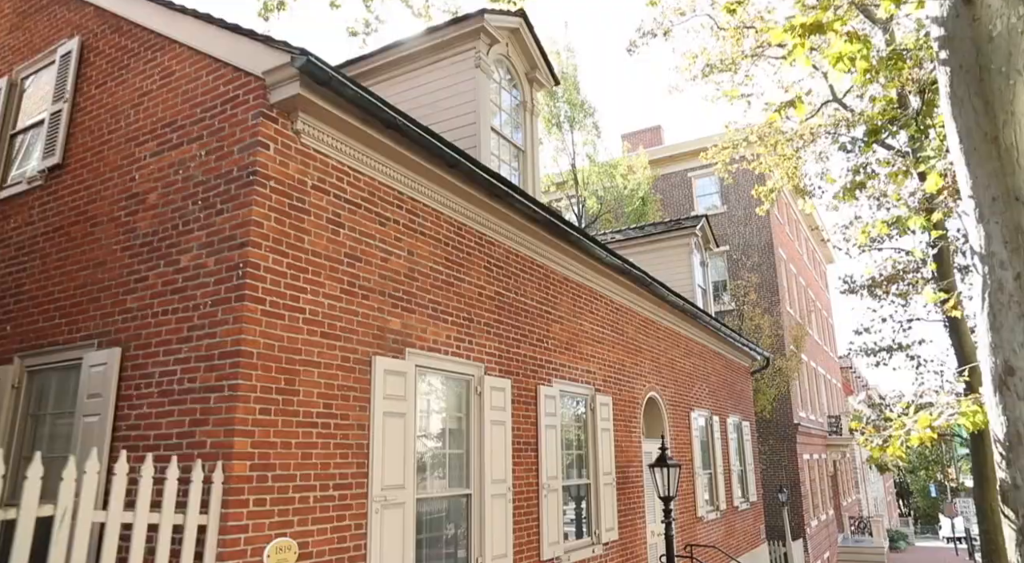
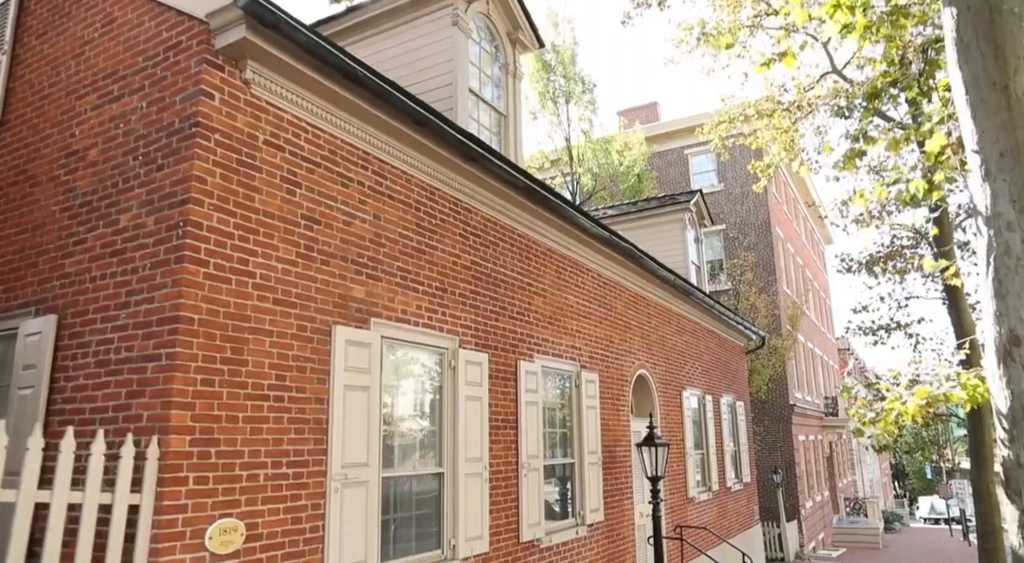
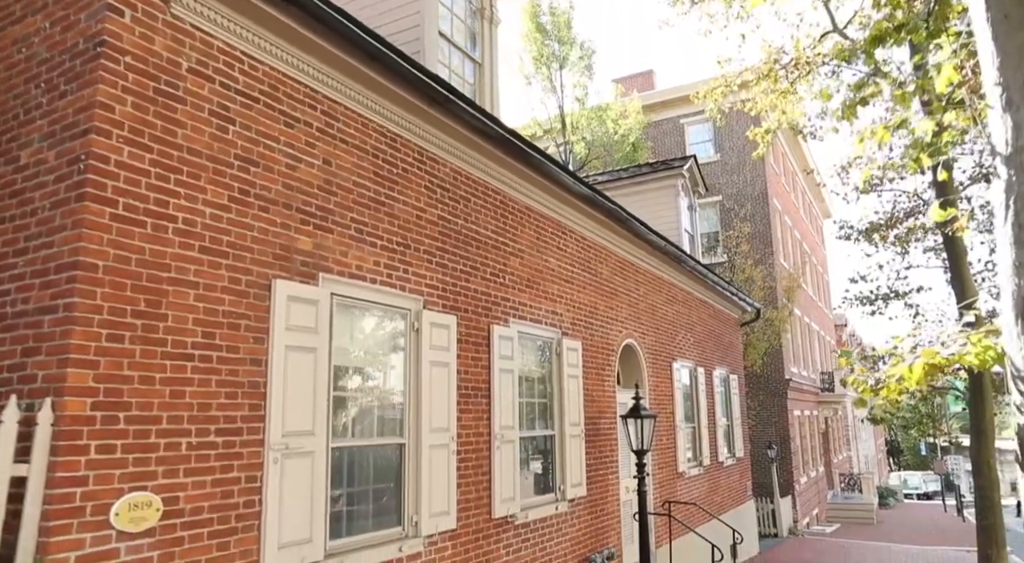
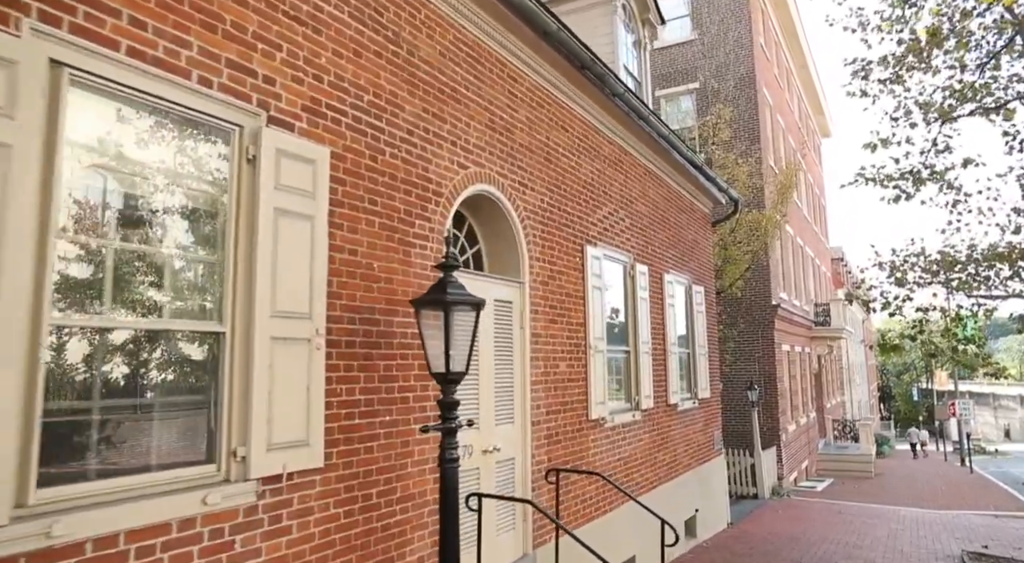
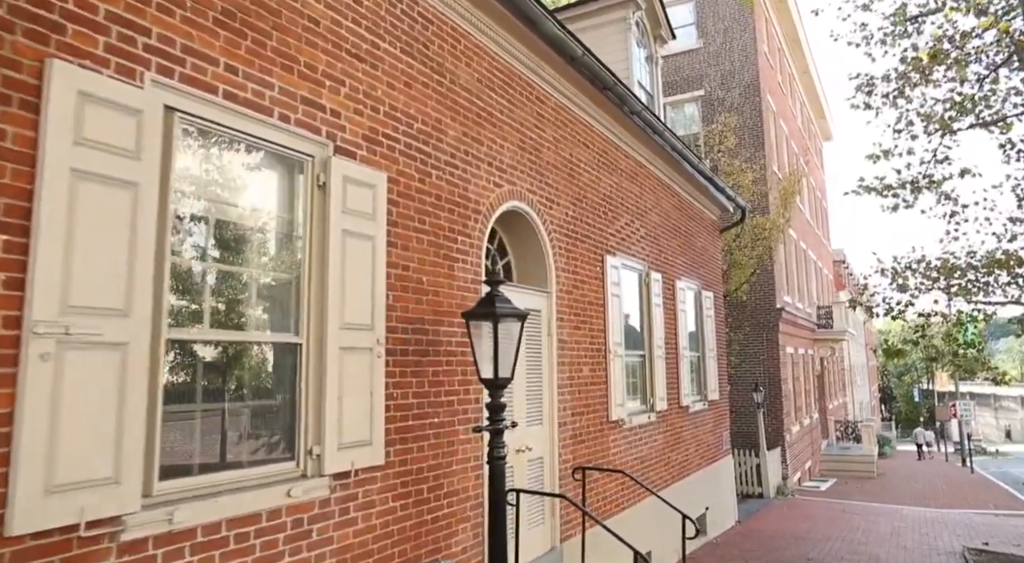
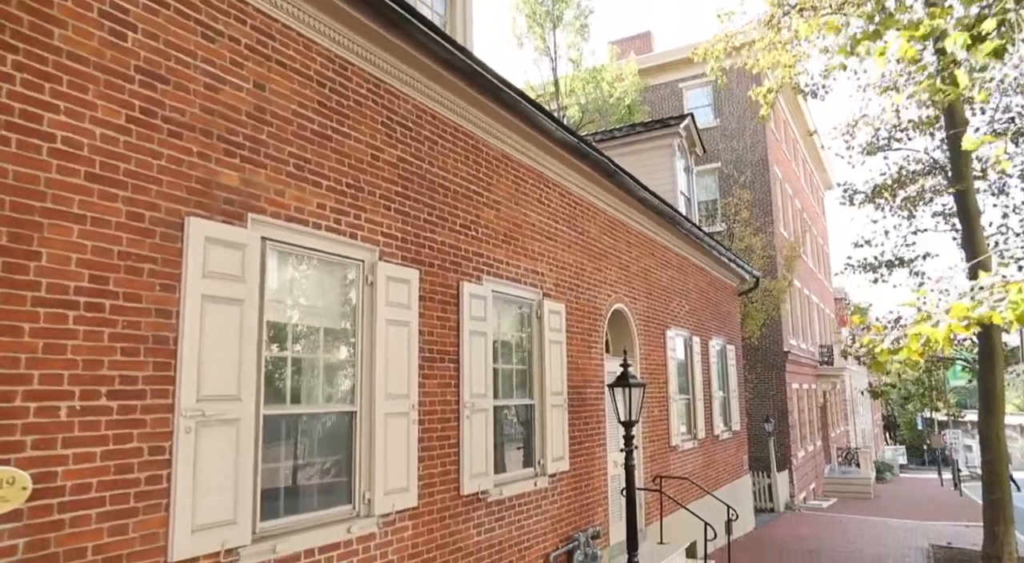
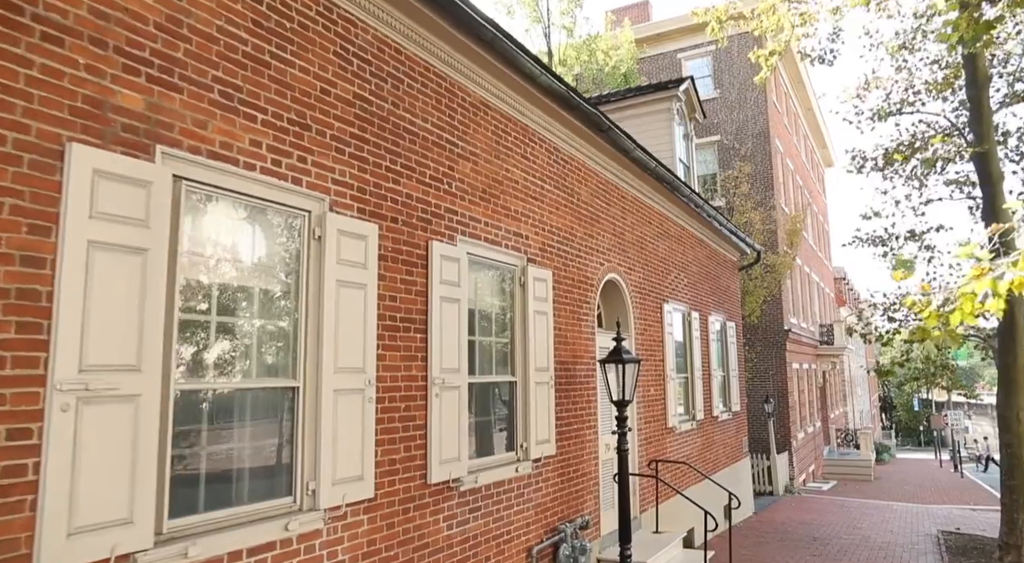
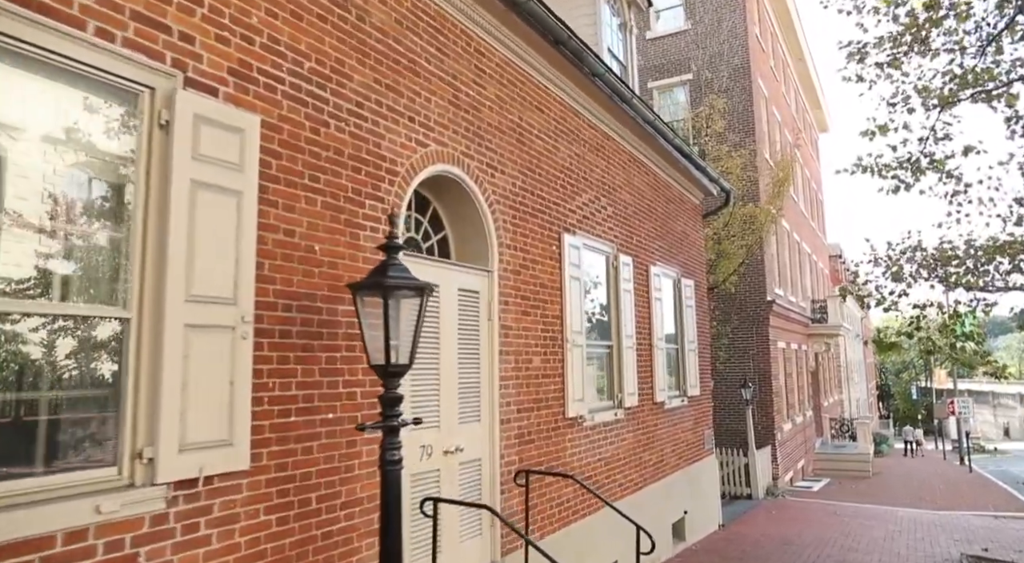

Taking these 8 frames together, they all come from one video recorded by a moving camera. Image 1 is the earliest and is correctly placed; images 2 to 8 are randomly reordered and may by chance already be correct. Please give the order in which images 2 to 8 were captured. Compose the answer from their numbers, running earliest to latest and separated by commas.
2, 3, 6, 7, 5, 4, 8
